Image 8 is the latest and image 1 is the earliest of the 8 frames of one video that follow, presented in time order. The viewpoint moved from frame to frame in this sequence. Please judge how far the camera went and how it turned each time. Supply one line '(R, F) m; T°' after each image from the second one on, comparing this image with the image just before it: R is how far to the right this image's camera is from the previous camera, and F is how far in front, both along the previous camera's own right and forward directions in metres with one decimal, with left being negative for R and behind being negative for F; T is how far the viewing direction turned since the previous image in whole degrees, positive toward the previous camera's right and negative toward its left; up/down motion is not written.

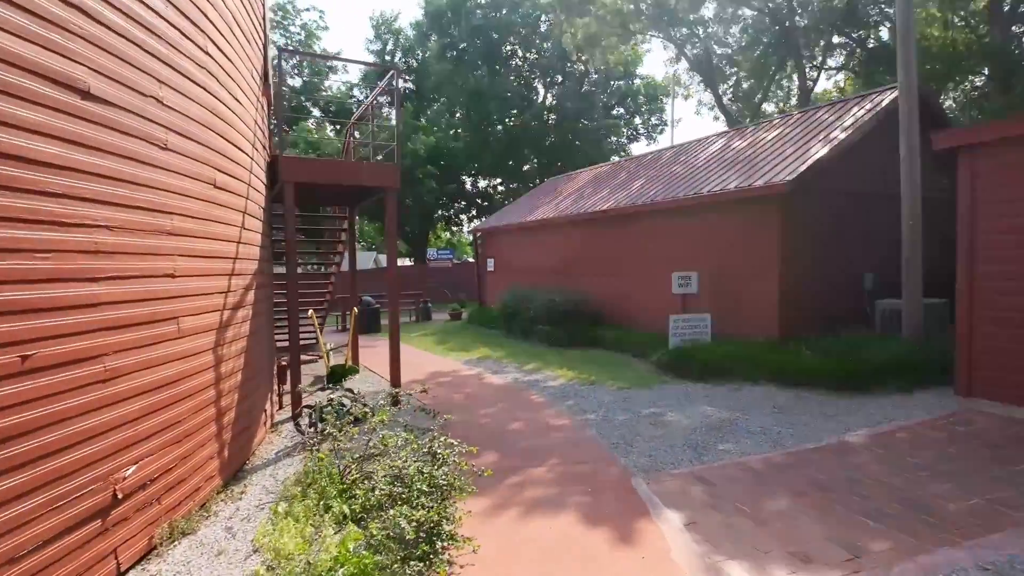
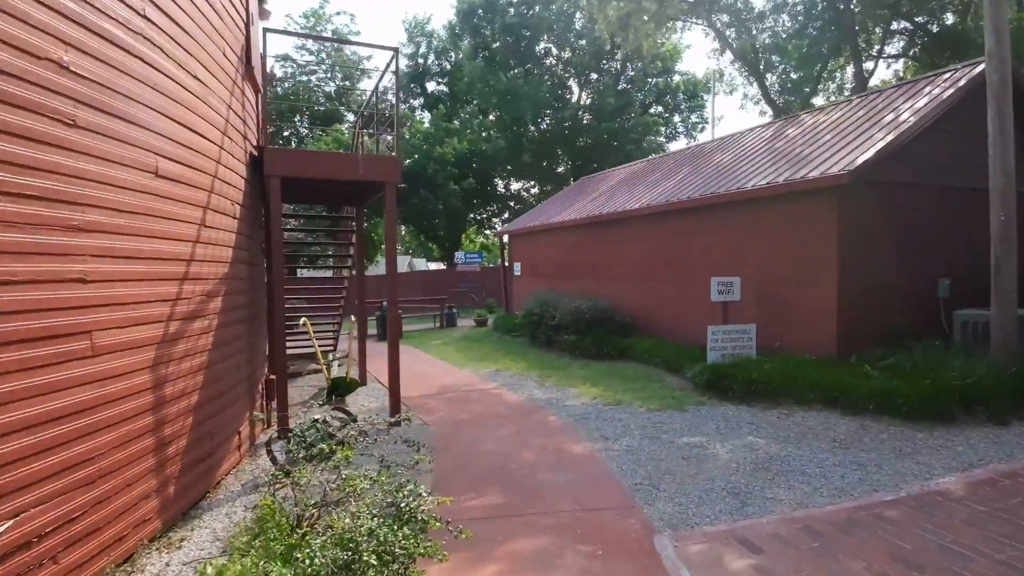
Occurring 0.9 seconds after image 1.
(+0.3, +0.8) m; -4°
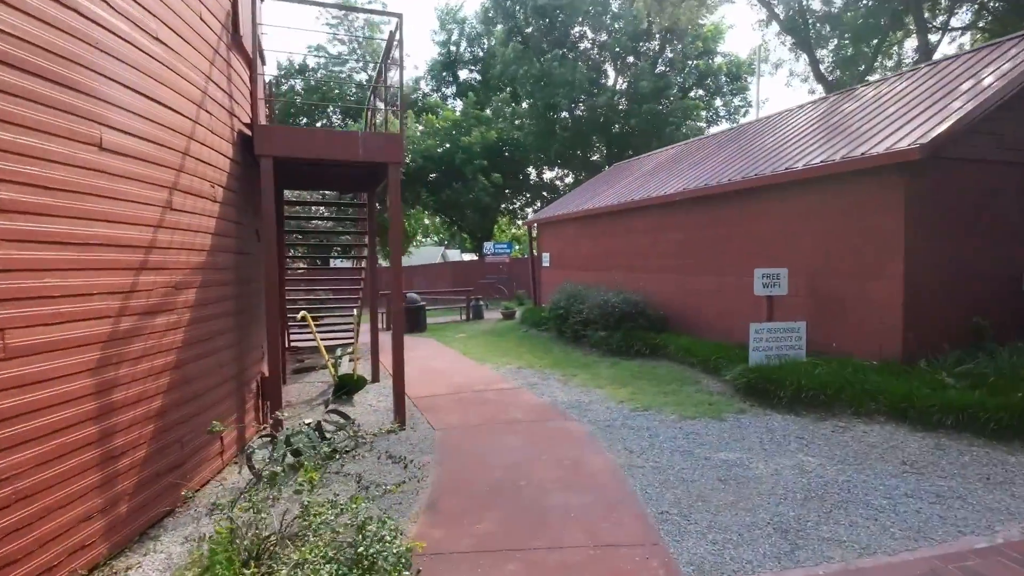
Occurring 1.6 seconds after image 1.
(+0.2, +0.6) m; -4°
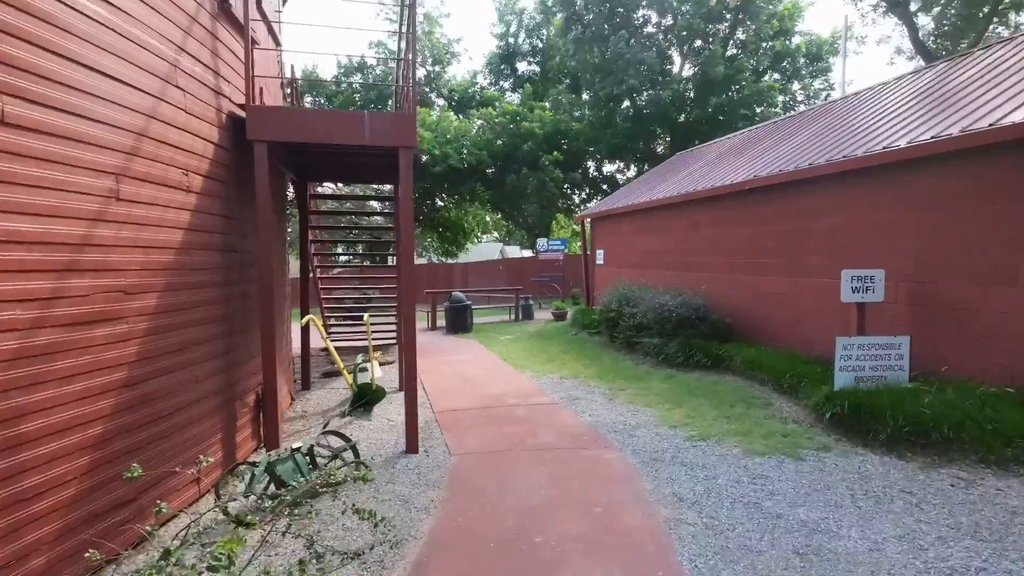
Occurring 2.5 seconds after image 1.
(+0.3, +0.8) m; -6°
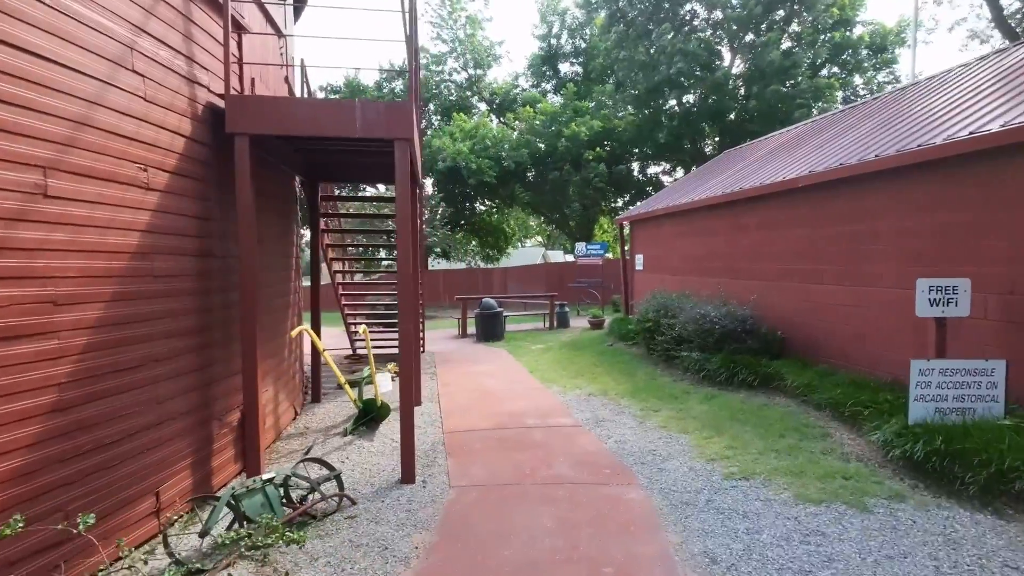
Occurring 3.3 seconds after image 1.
(+0.3, +0.6) m; -5°
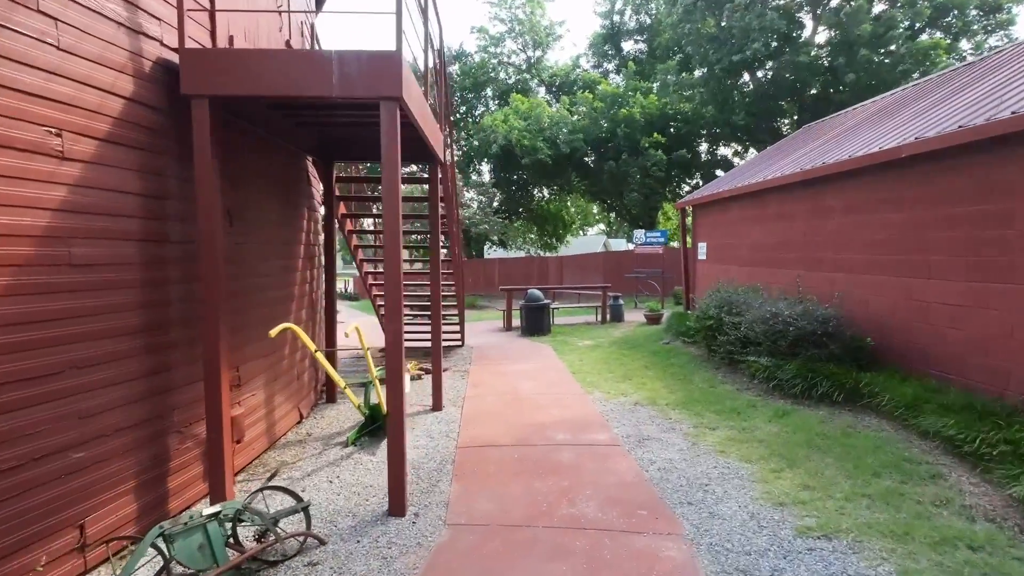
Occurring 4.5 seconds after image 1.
(+0.3, +0.9) m; -7°
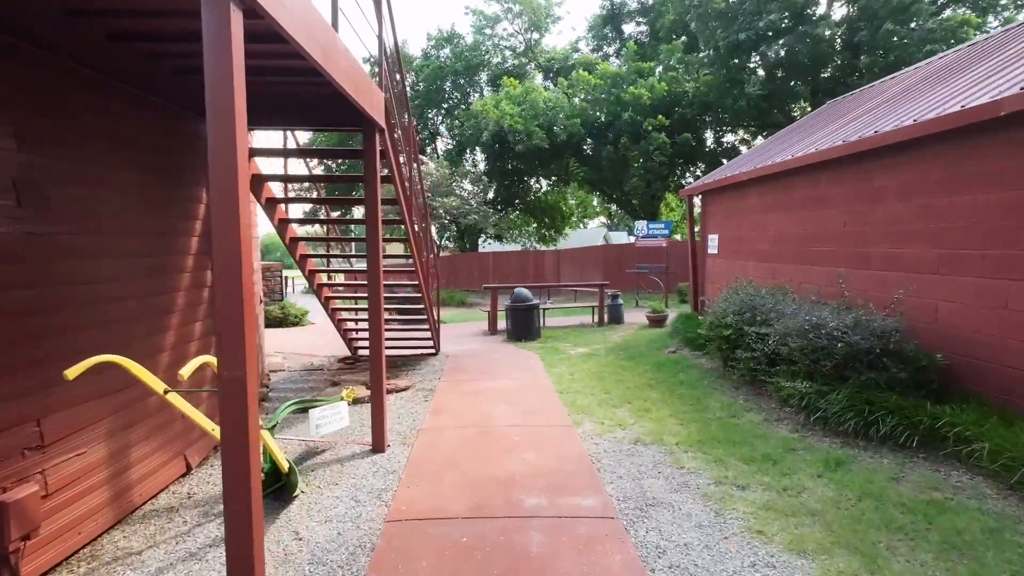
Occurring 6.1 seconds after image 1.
(+0.3, +1.4) m; 0°
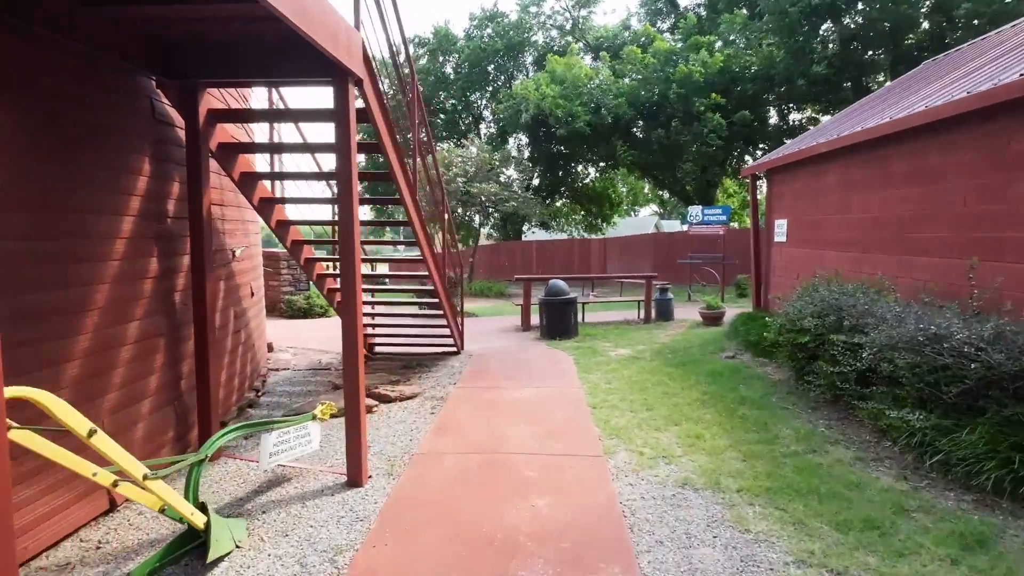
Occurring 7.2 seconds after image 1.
(+0.2, +1.0) m; -5°
